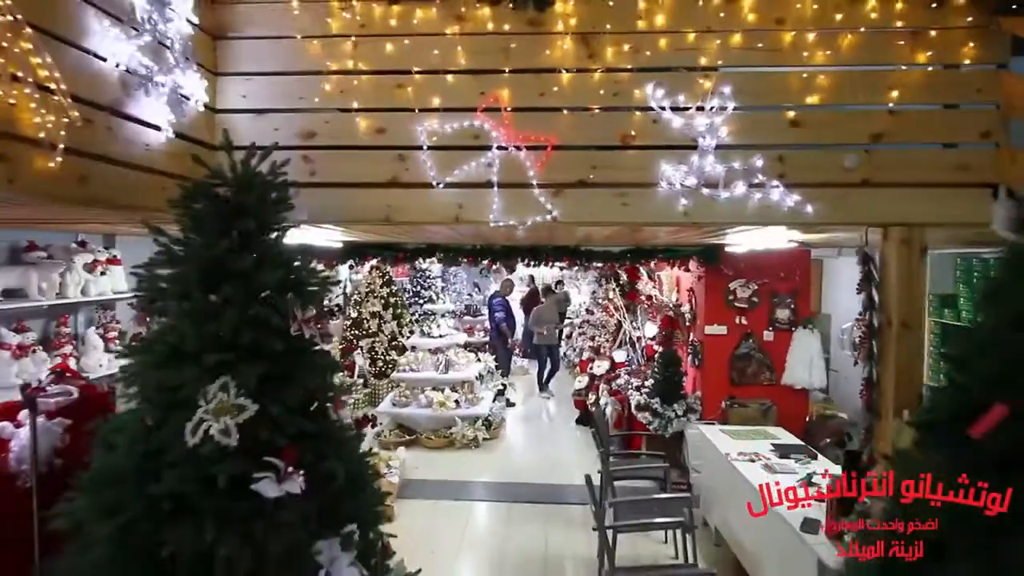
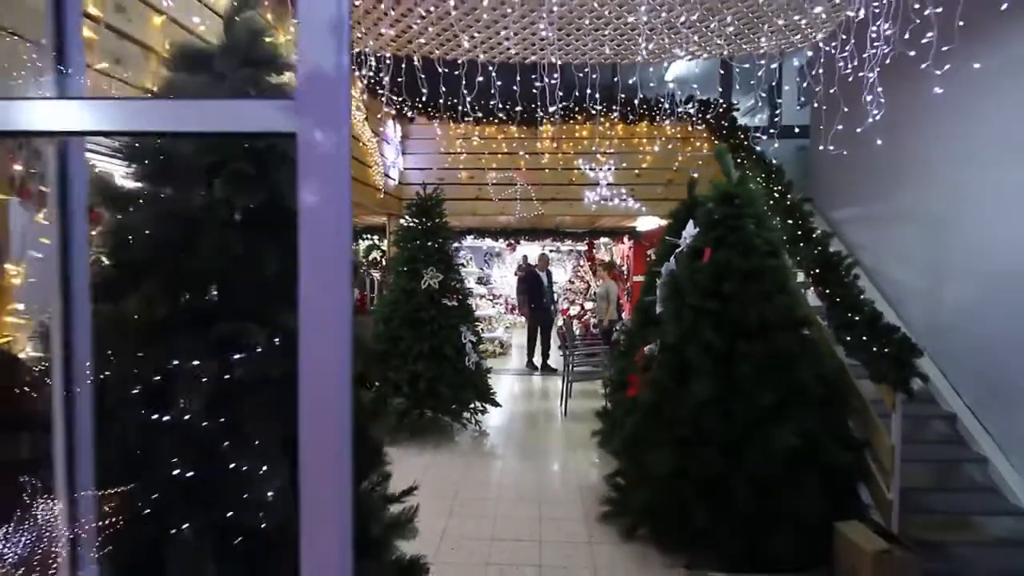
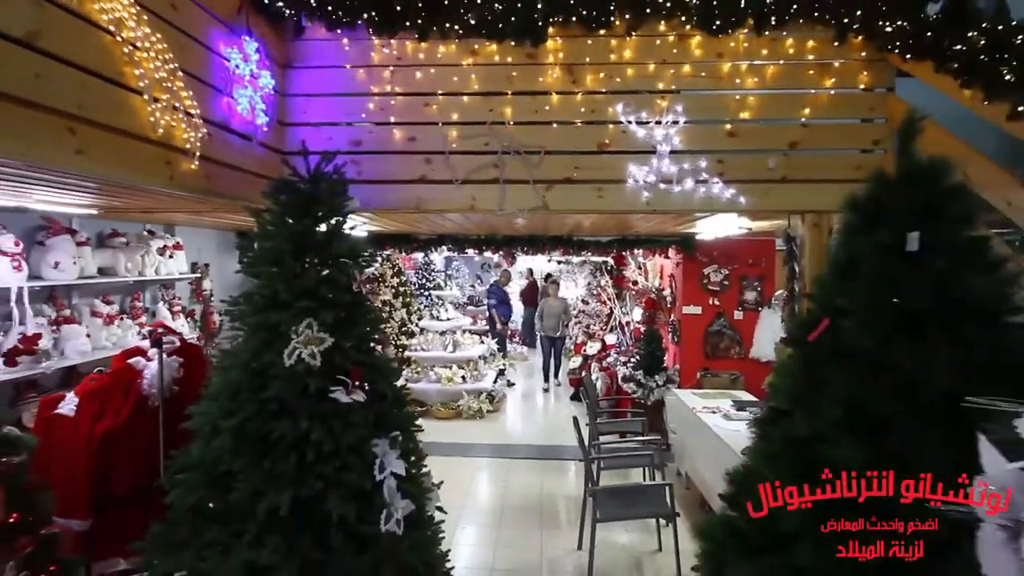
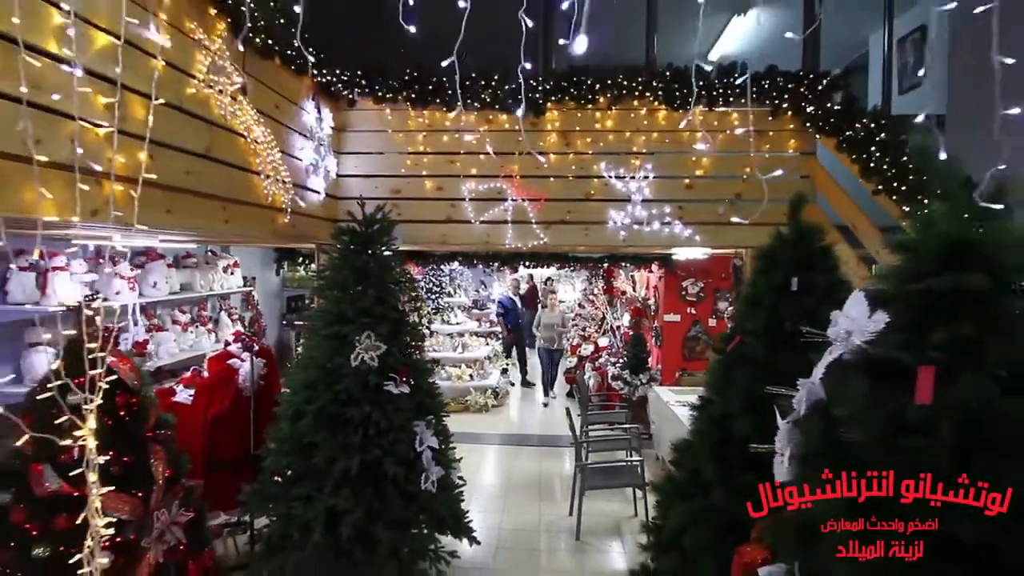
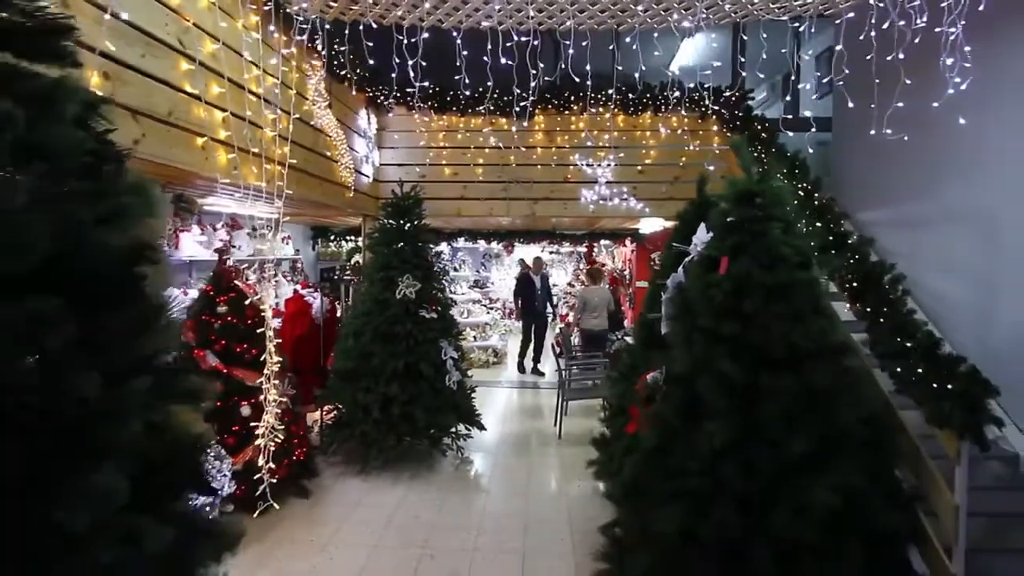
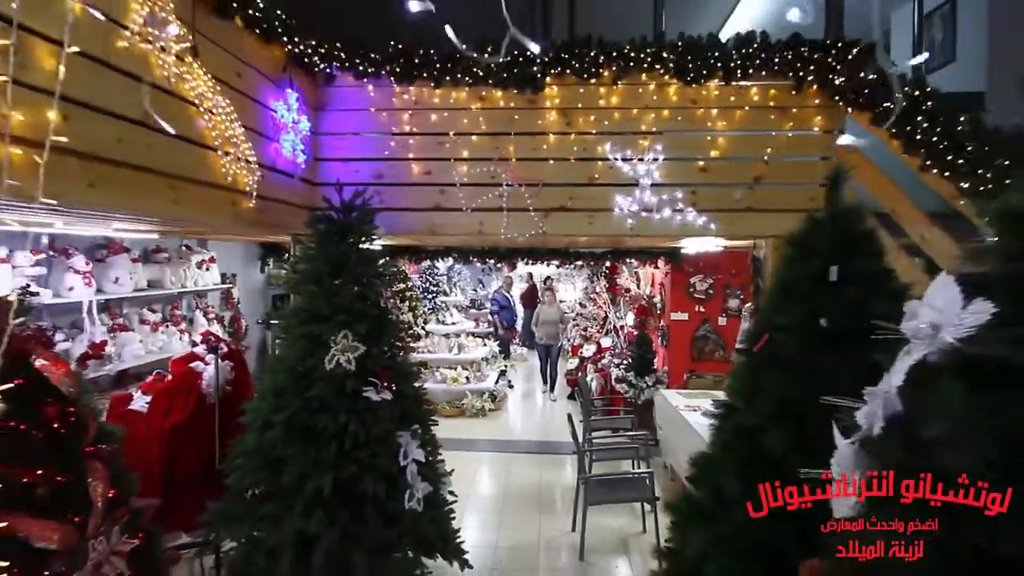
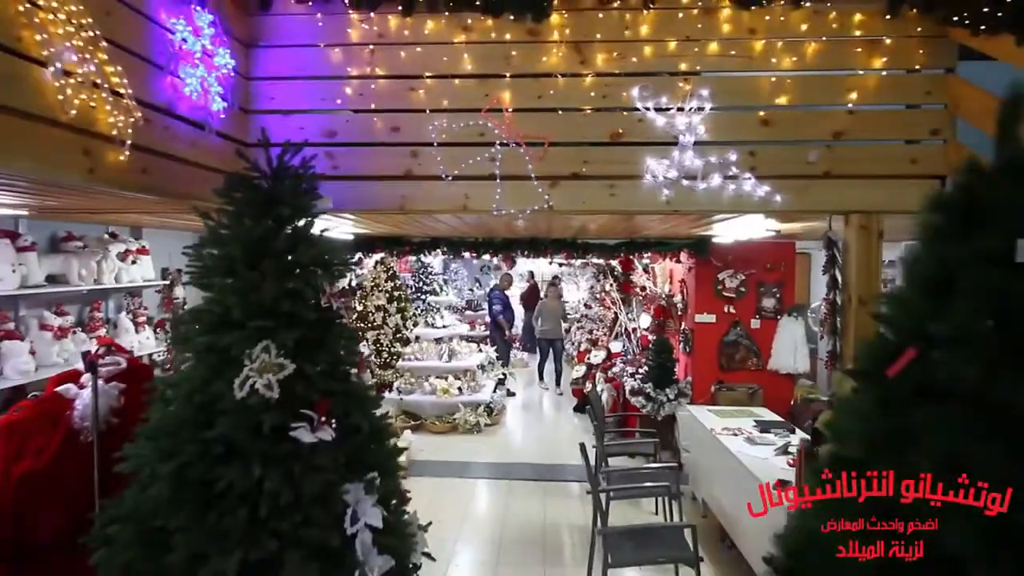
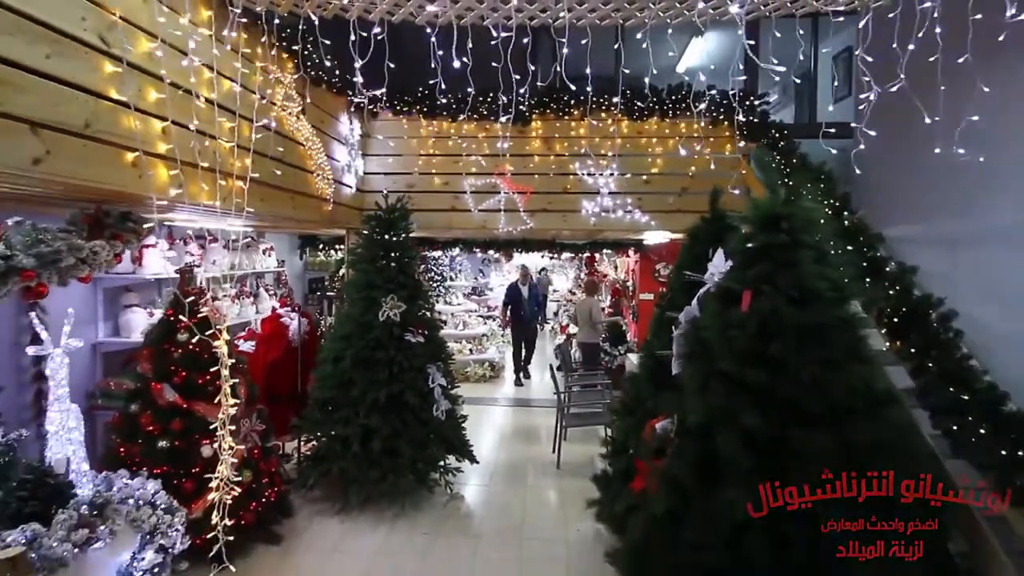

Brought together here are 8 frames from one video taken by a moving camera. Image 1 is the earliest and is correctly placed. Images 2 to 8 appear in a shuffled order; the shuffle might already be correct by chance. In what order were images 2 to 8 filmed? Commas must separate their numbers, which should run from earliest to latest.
7, 3, 6, 4, 8, 5, 2
